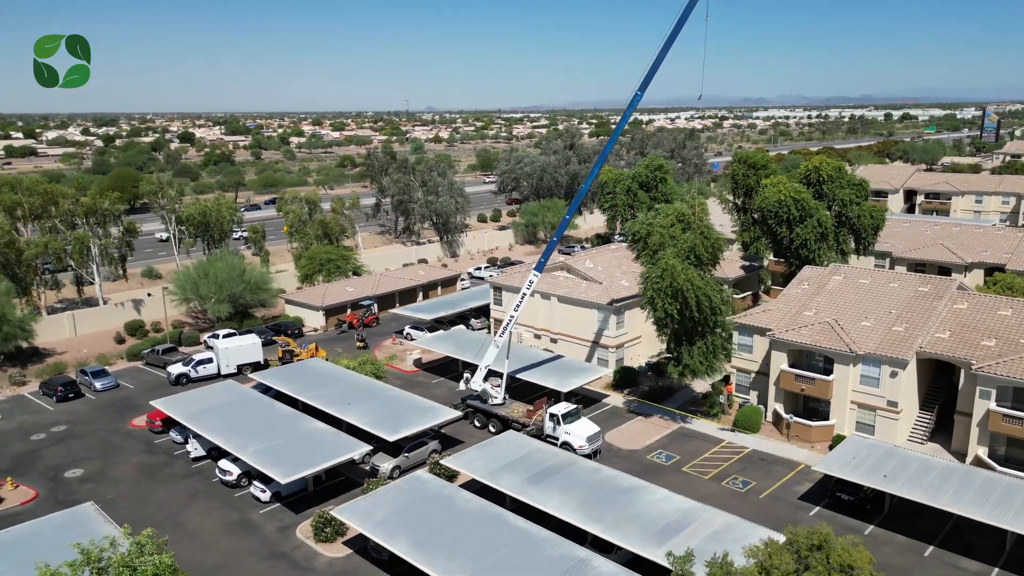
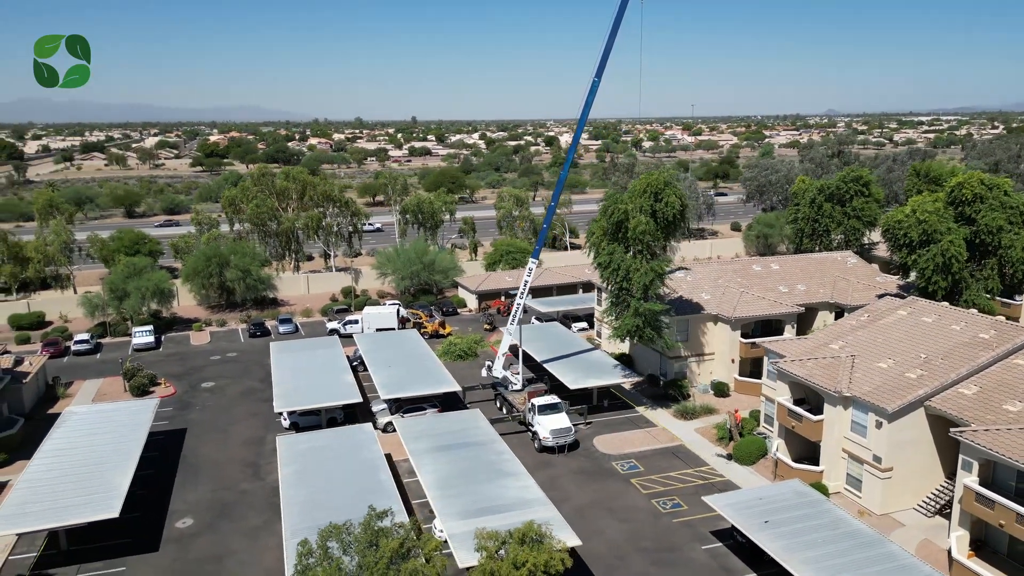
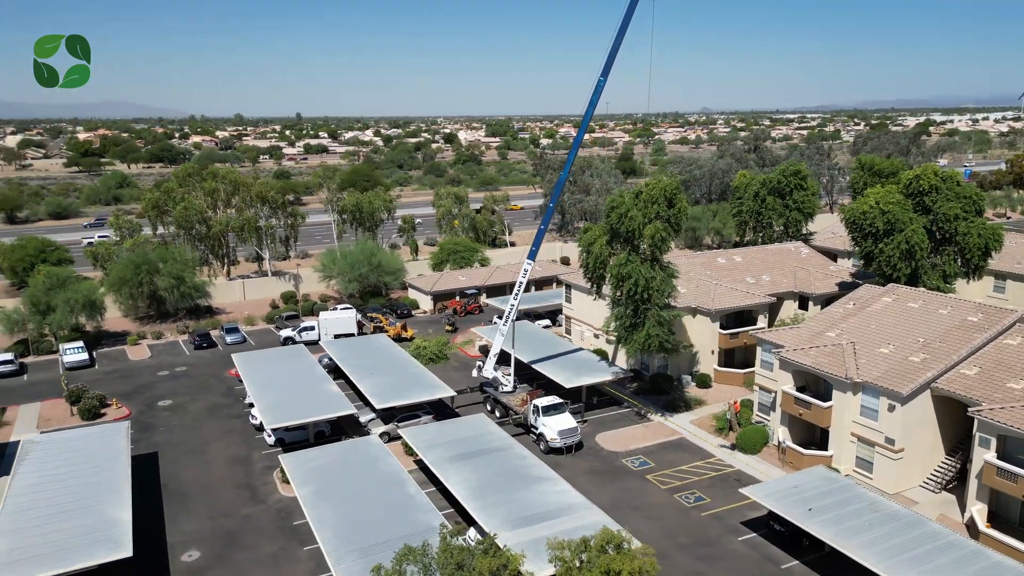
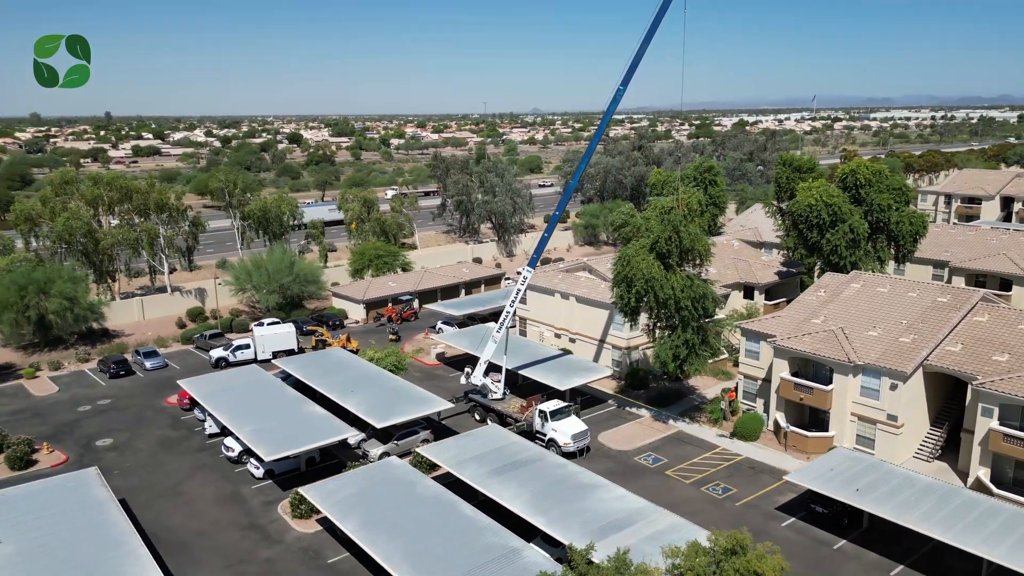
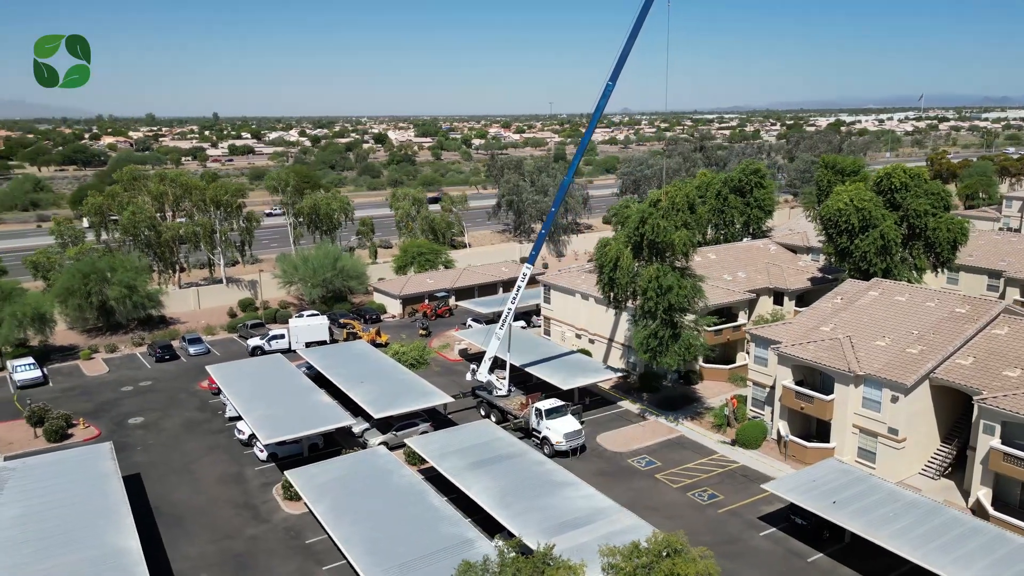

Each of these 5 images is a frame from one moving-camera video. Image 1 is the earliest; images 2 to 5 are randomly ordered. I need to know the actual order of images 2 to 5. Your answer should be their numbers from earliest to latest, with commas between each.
4, 5, 3, 2
